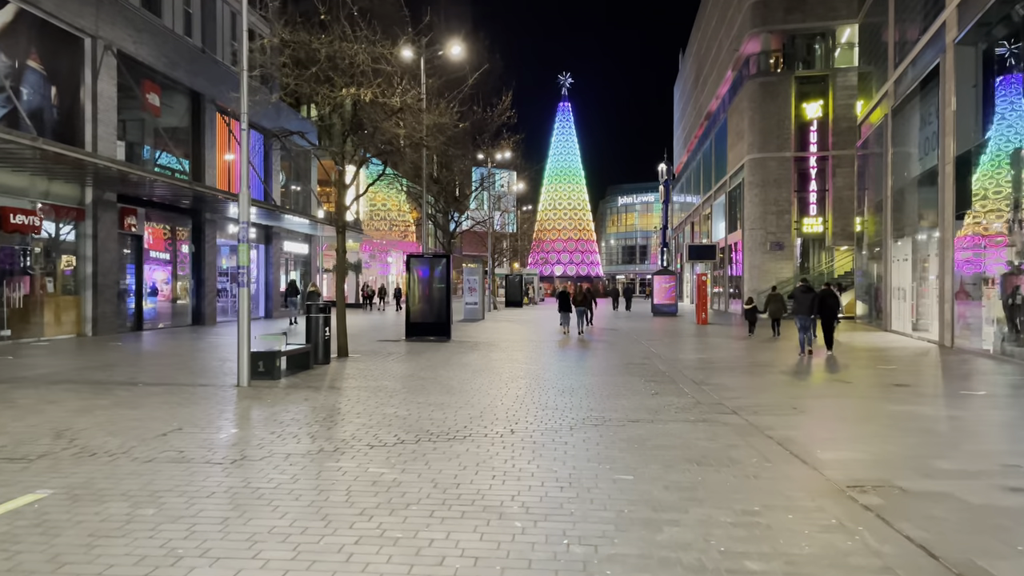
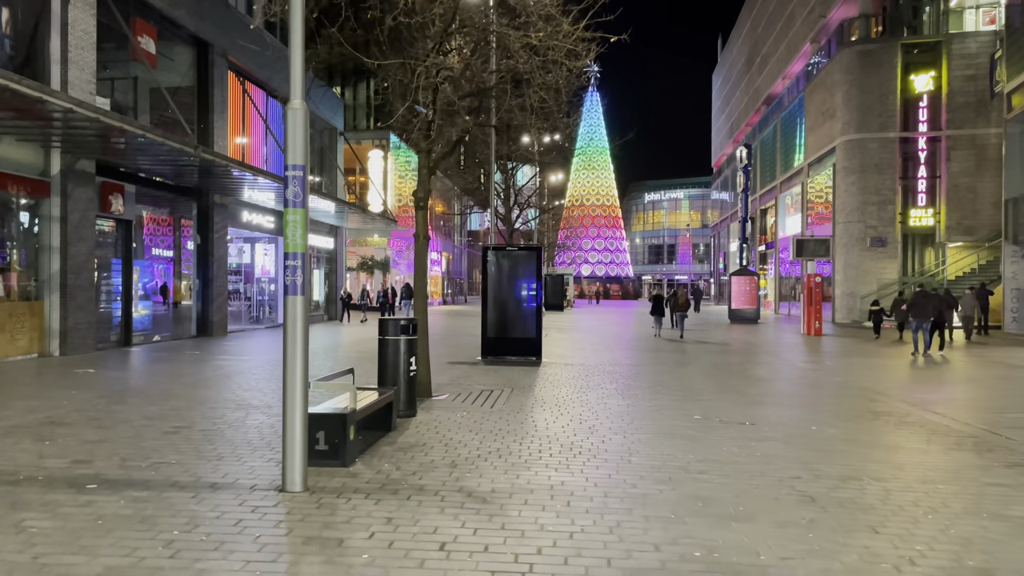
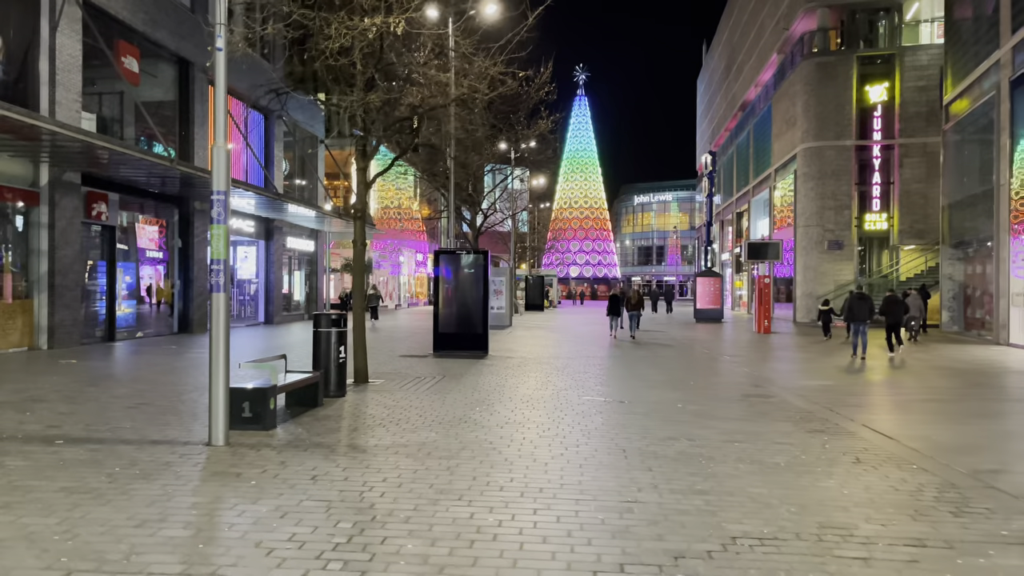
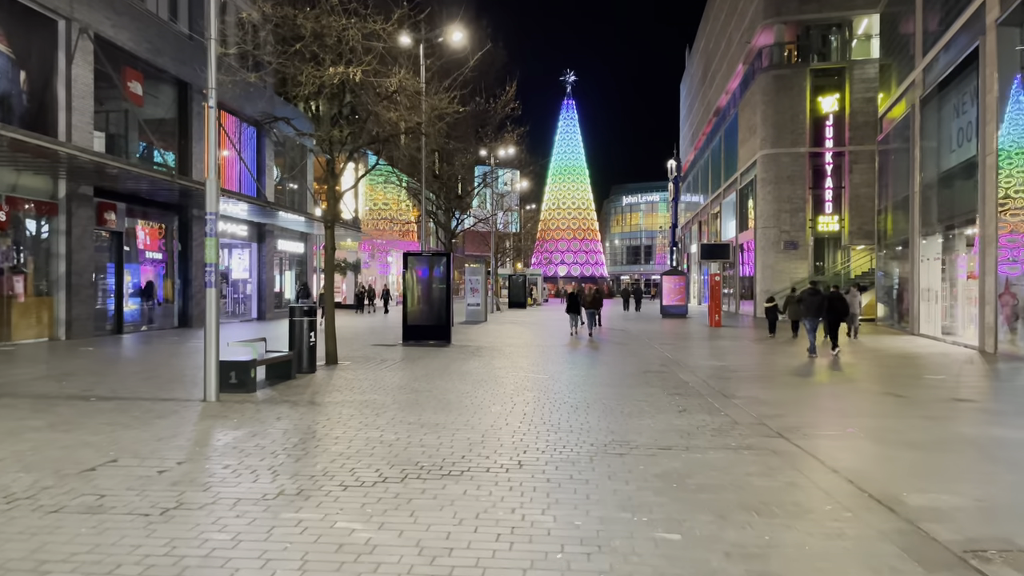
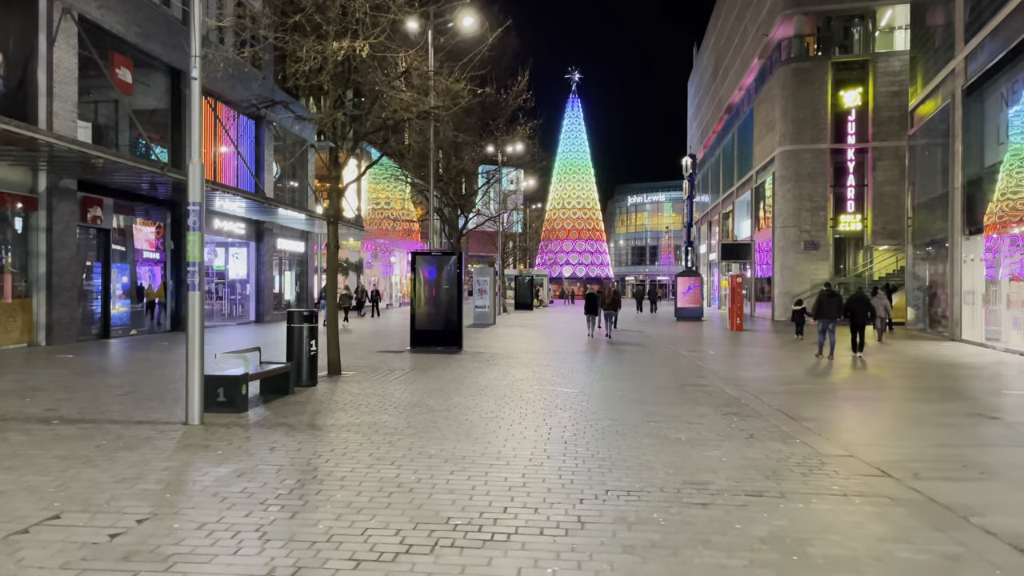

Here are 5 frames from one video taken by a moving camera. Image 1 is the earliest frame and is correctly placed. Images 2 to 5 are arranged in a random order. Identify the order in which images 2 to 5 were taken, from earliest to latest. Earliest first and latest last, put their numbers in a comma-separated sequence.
4, 5, 3, 2
